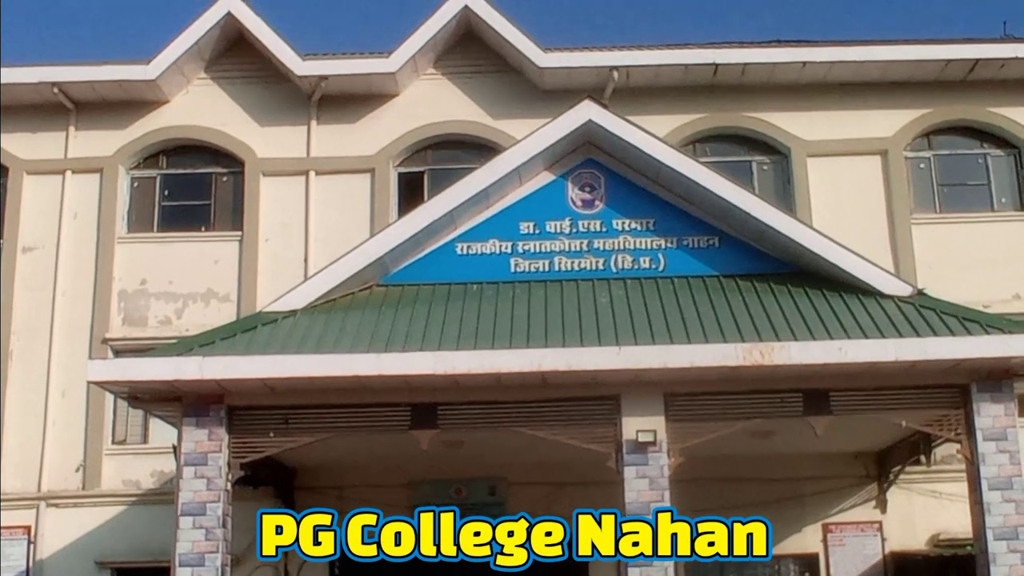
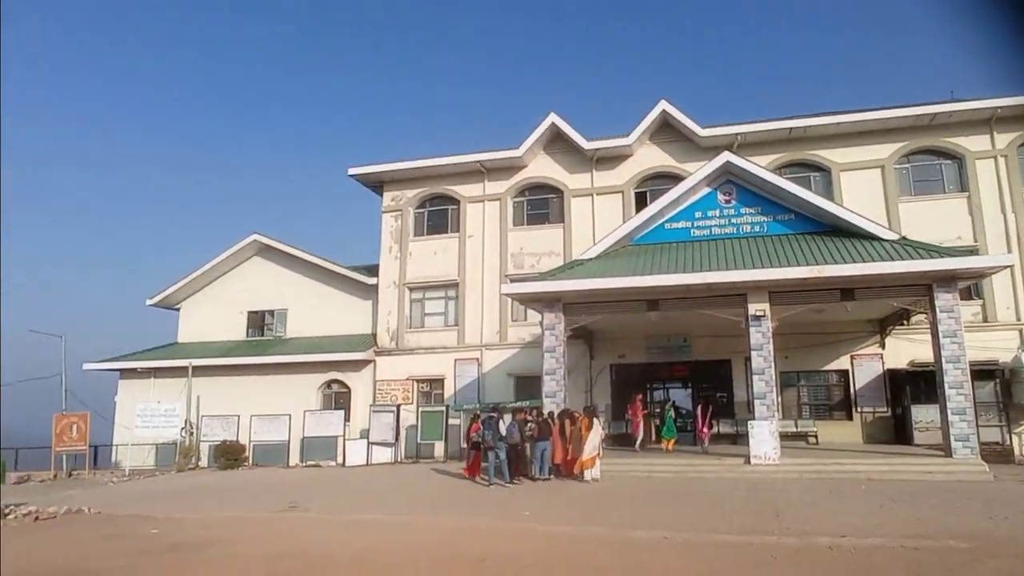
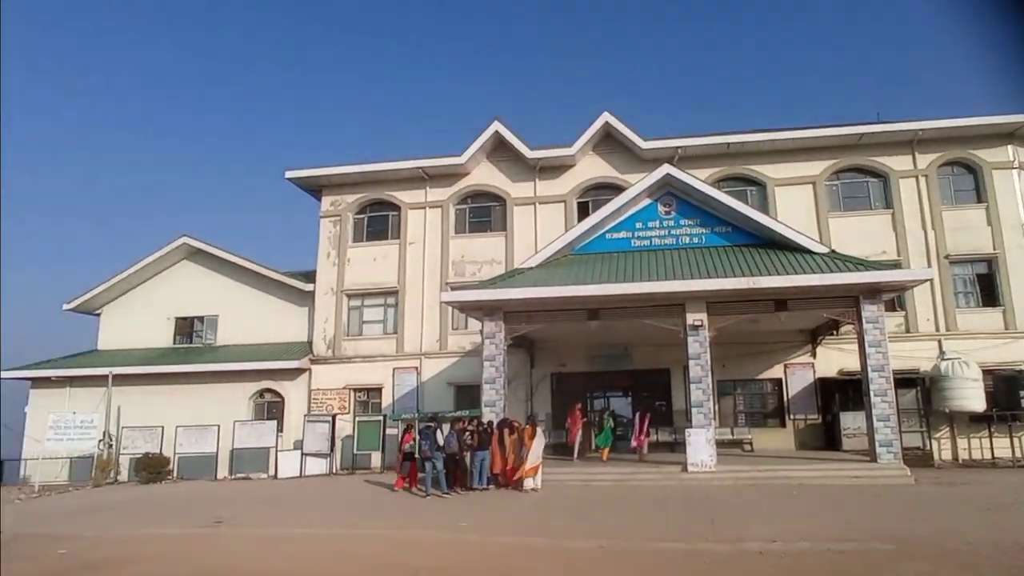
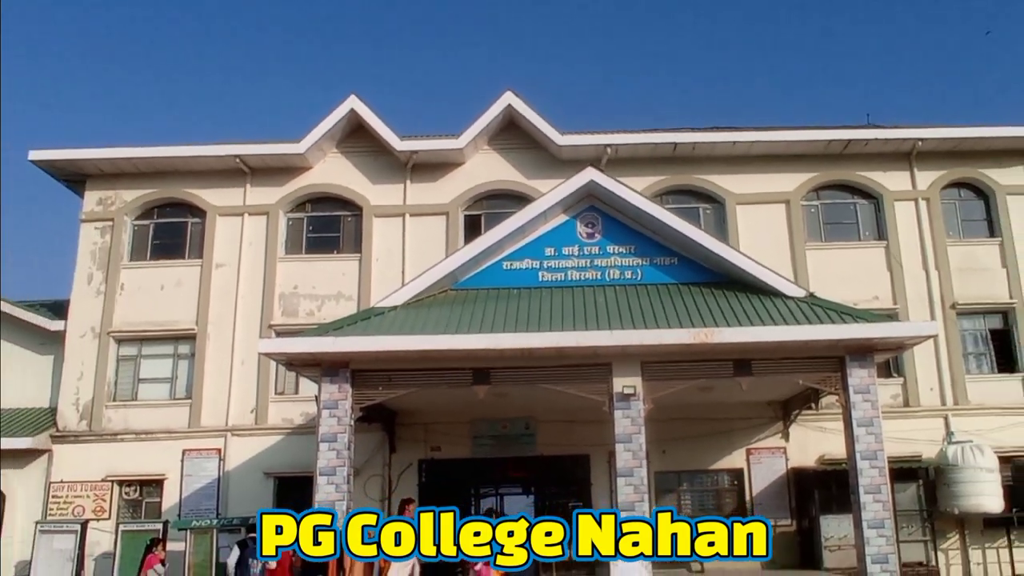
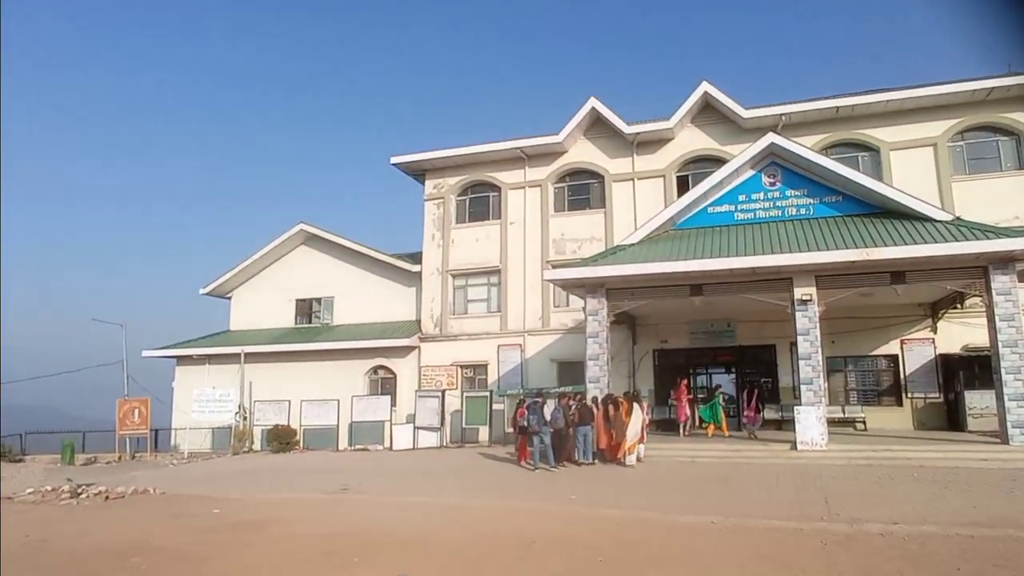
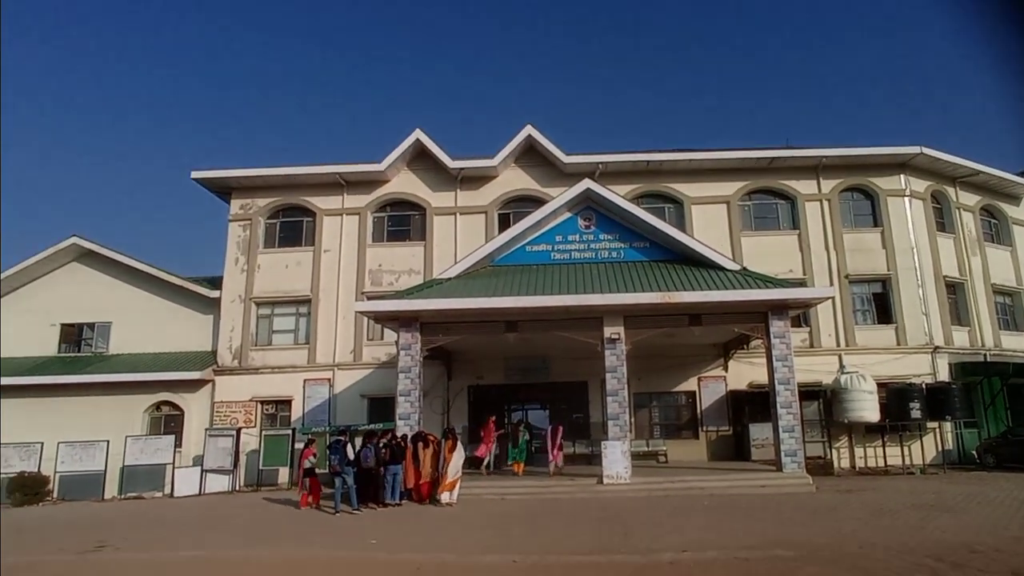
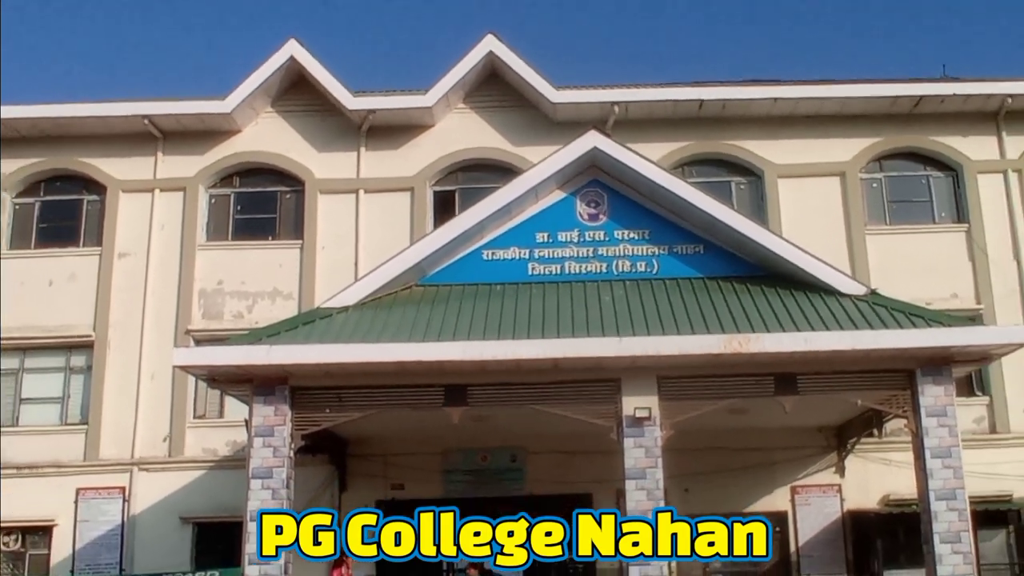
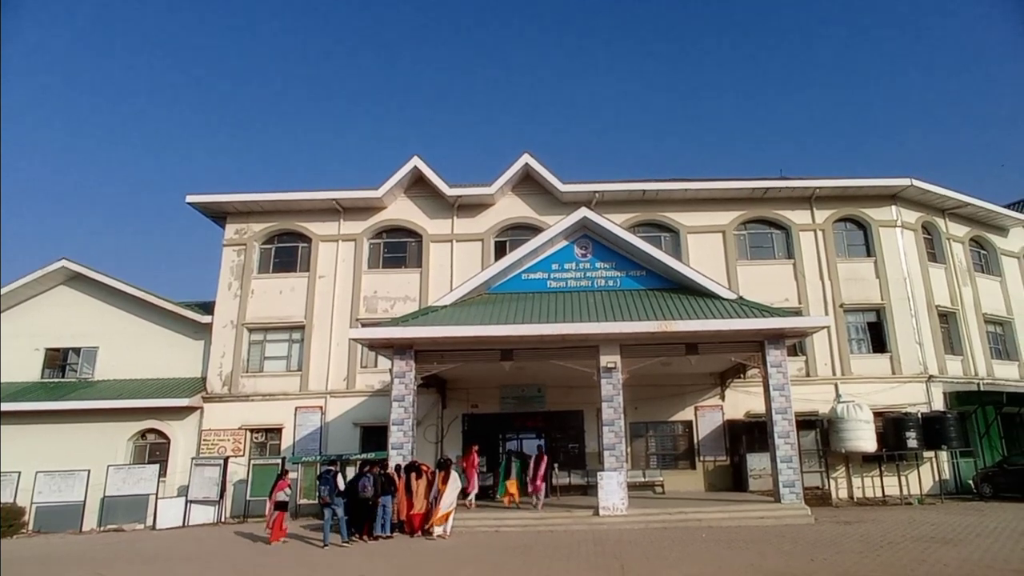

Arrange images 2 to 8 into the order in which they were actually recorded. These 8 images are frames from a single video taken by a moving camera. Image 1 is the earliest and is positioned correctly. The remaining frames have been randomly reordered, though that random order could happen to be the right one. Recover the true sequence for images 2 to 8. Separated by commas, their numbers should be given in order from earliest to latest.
7, 4, 8, 6, 3, 2, 5
